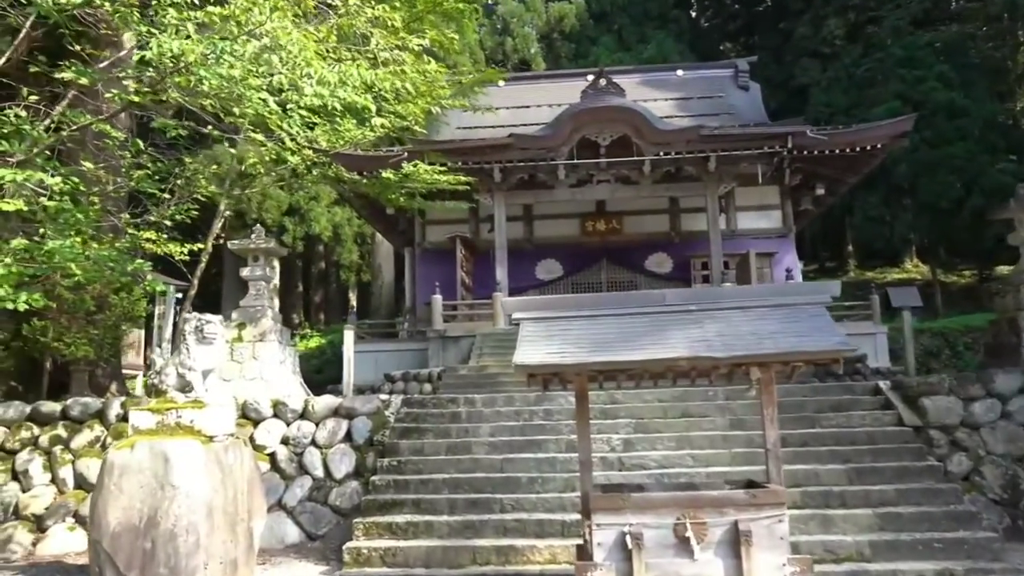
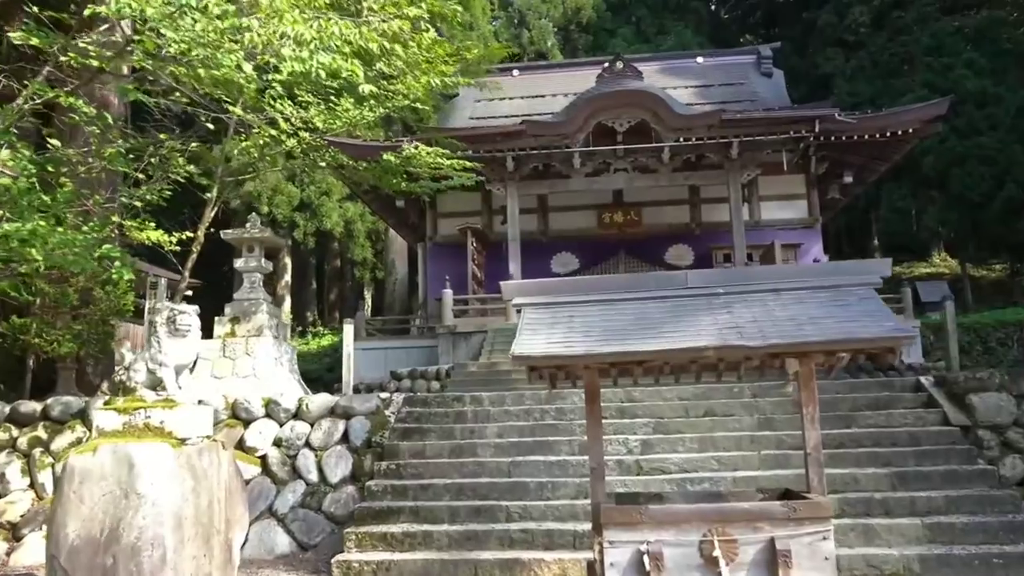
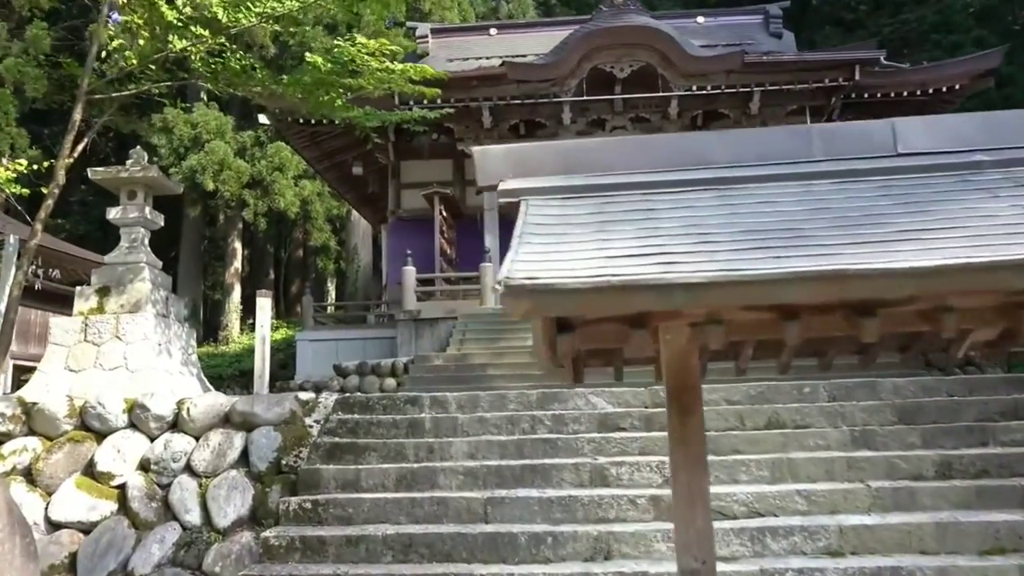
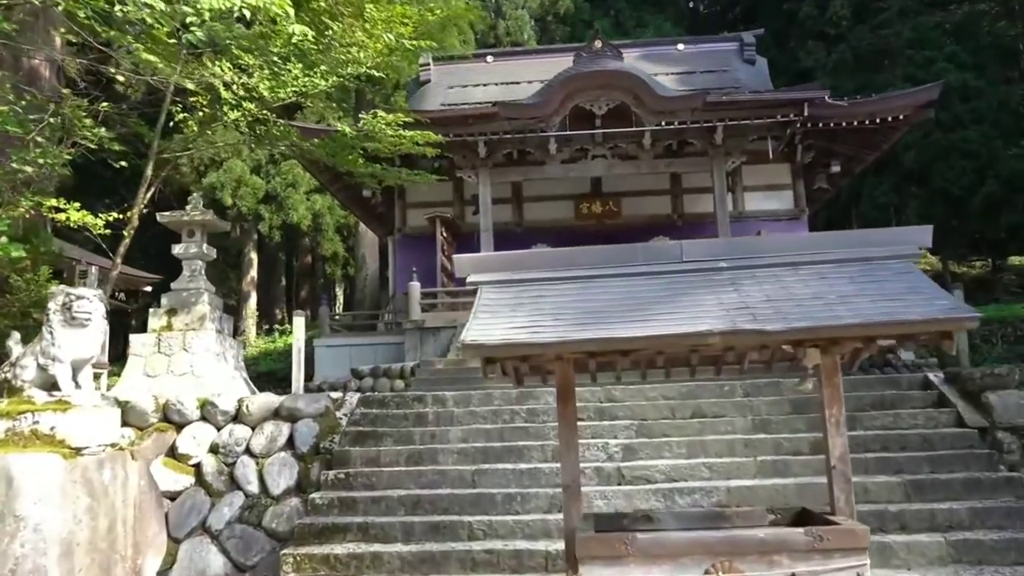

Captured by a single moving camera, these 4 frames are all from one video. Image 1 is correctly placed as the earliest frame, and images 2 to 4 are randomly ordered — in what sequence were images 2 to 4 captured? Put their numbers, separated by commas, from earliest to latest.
2, 4, 3
